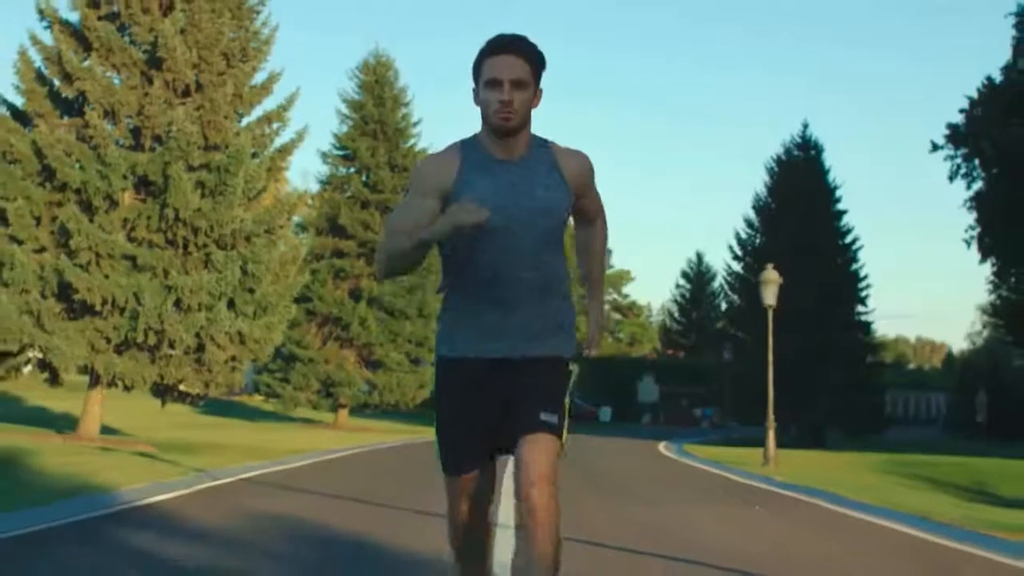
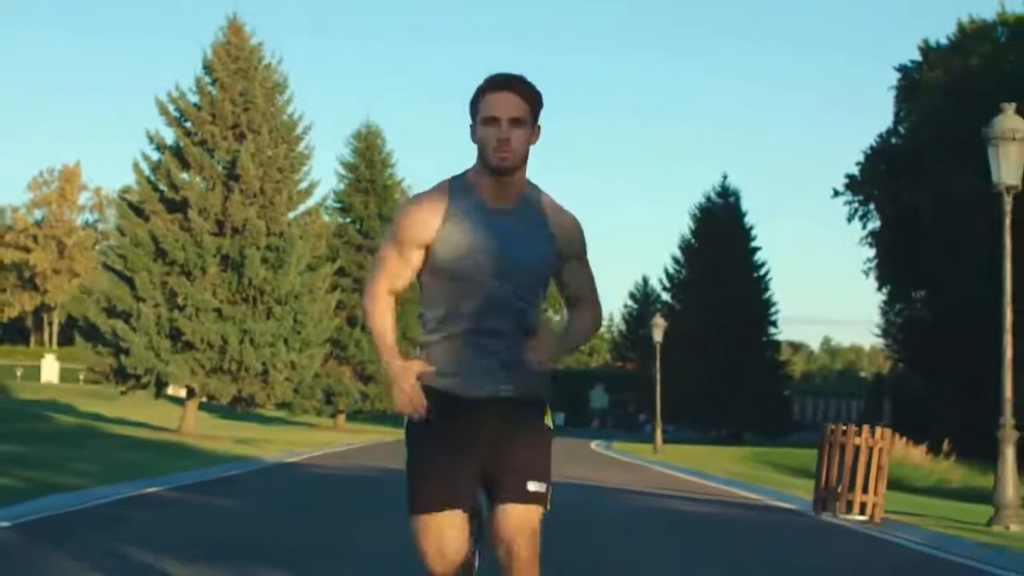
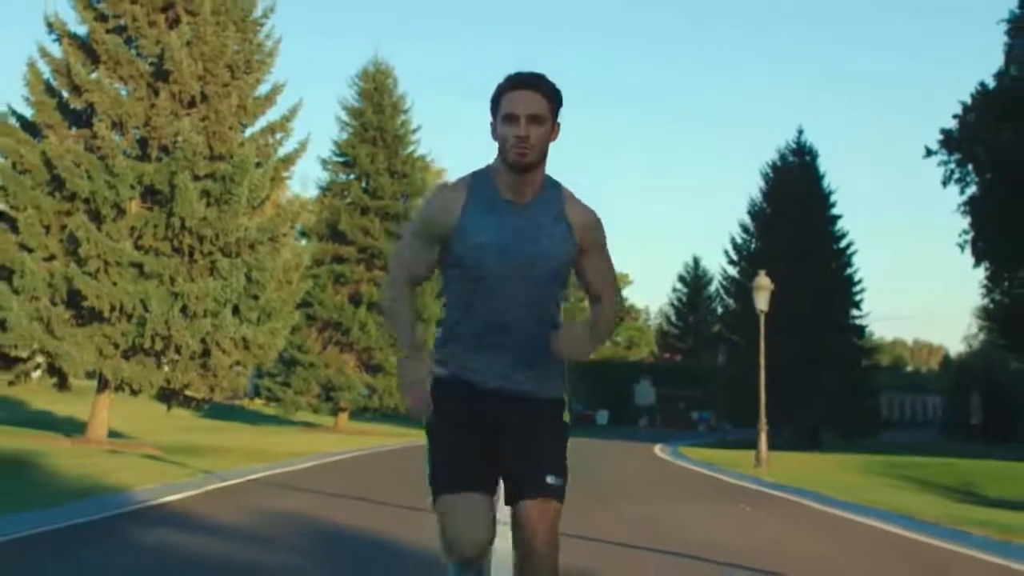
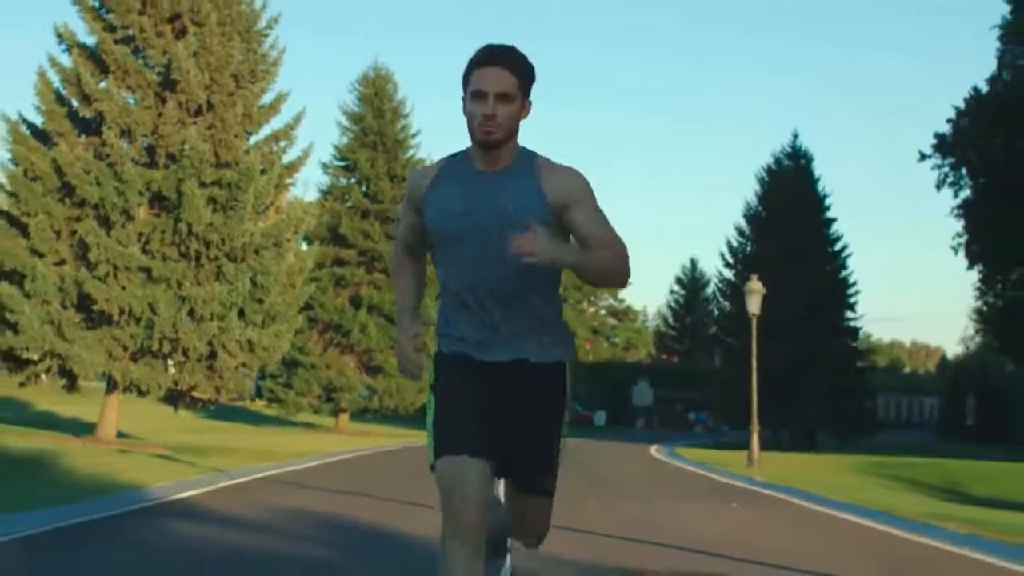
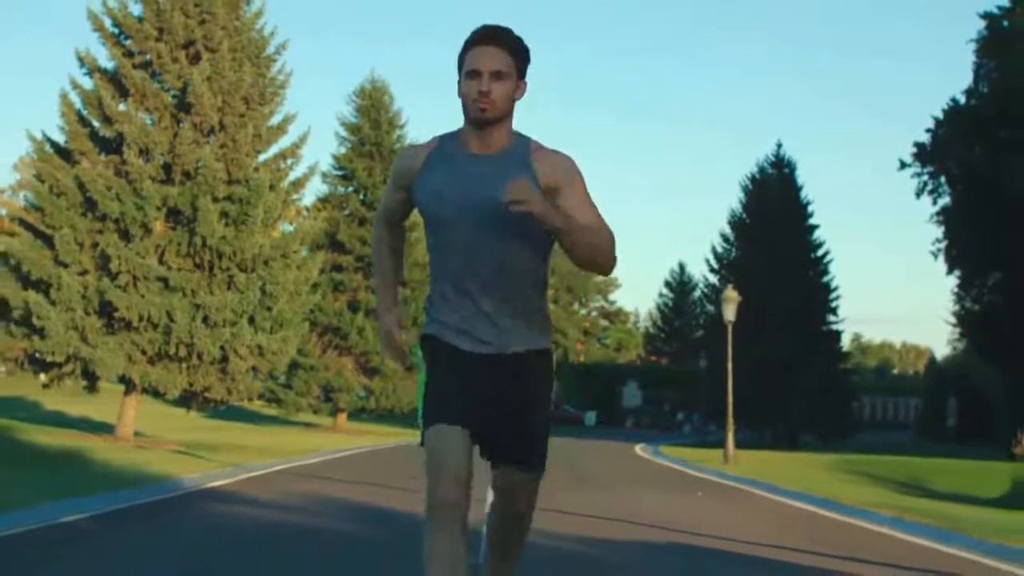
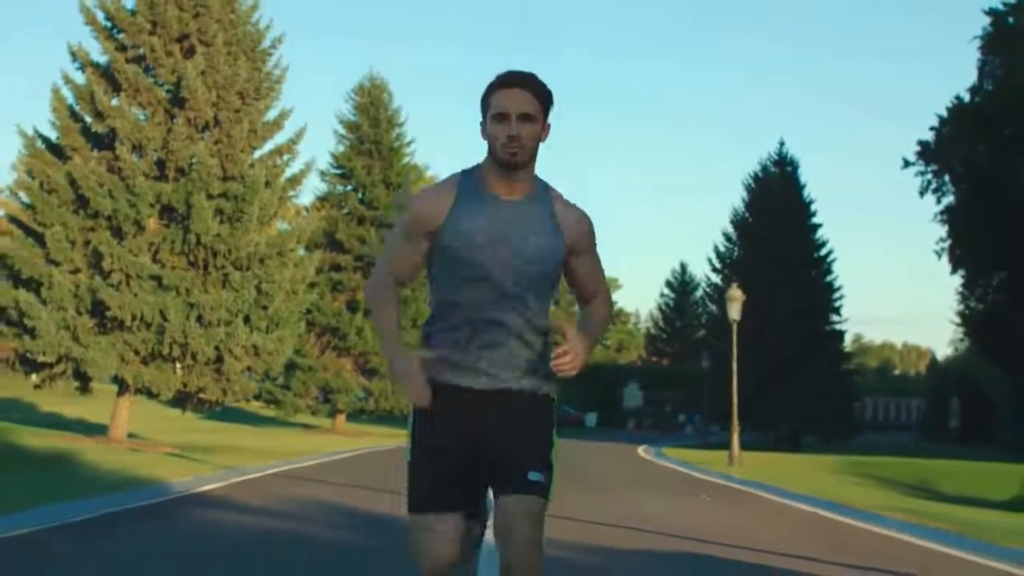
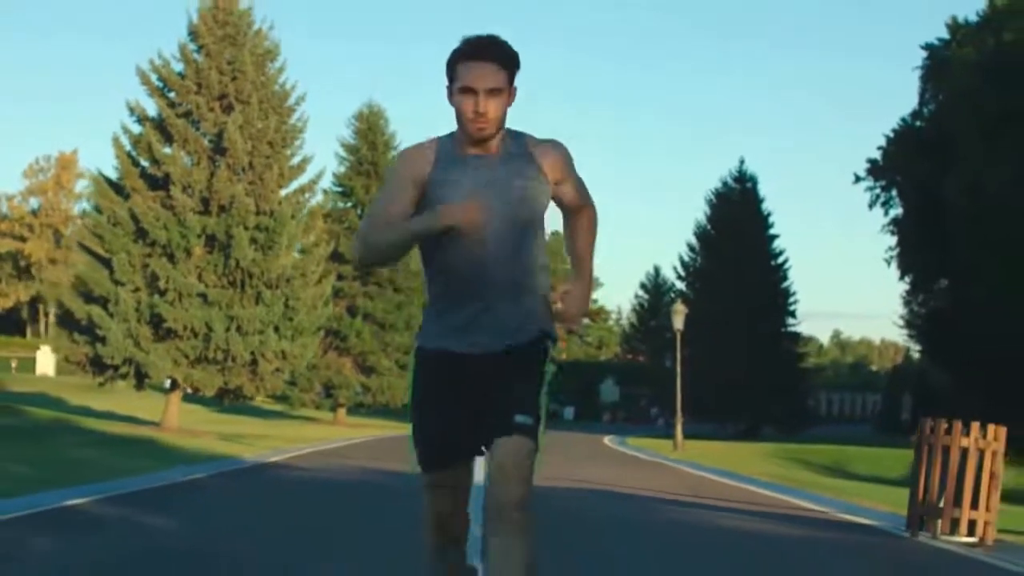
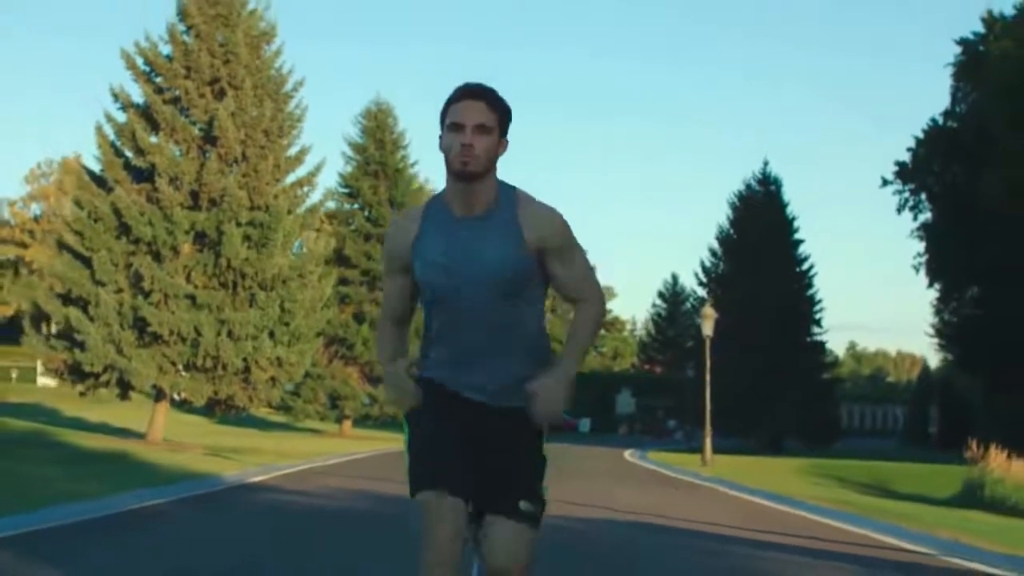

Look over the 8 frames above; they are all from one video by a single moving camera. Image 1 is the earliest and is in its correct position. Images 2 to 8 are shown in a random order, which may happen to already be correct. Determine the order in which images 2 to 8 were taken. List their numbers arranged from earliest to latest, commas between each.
3, 4, 6, 5, 8, 7, 2
